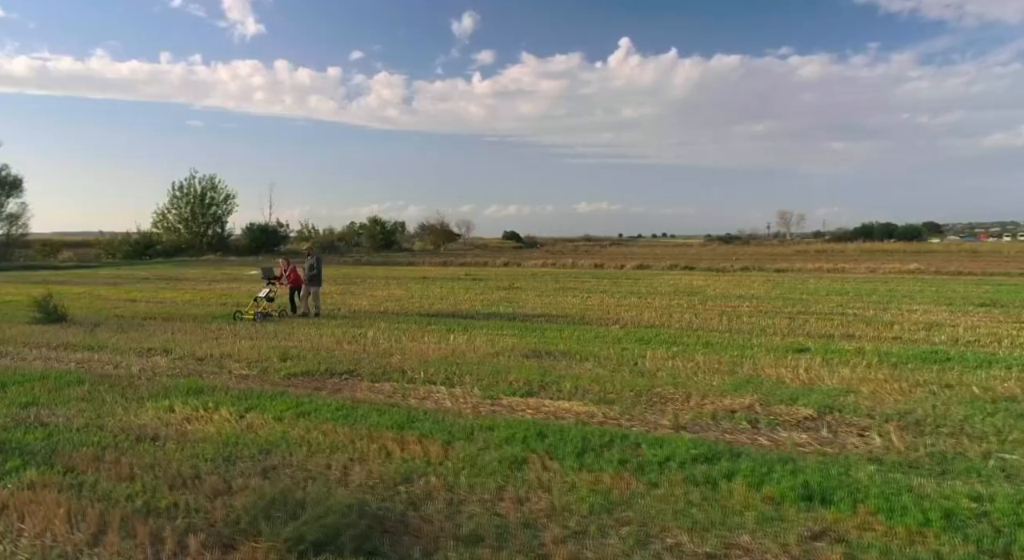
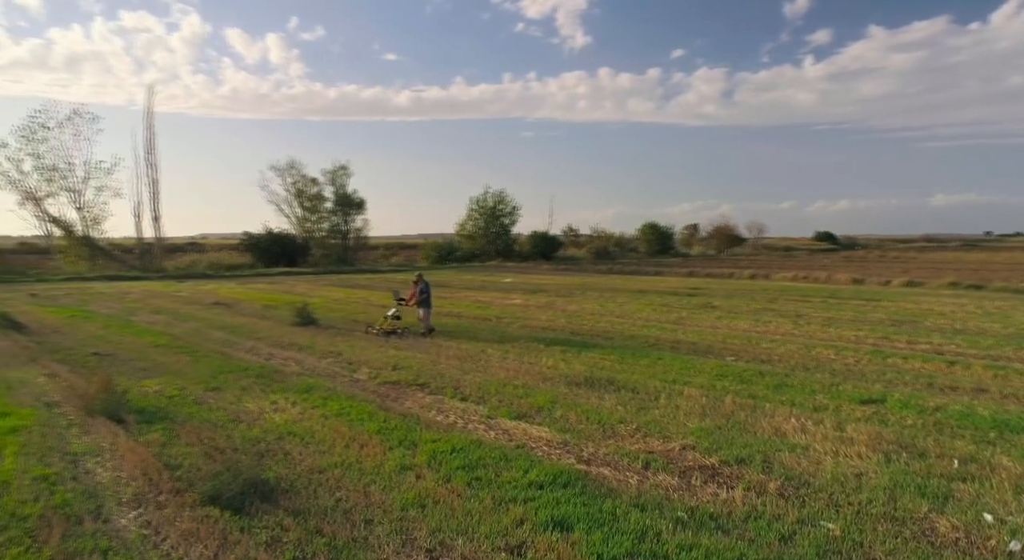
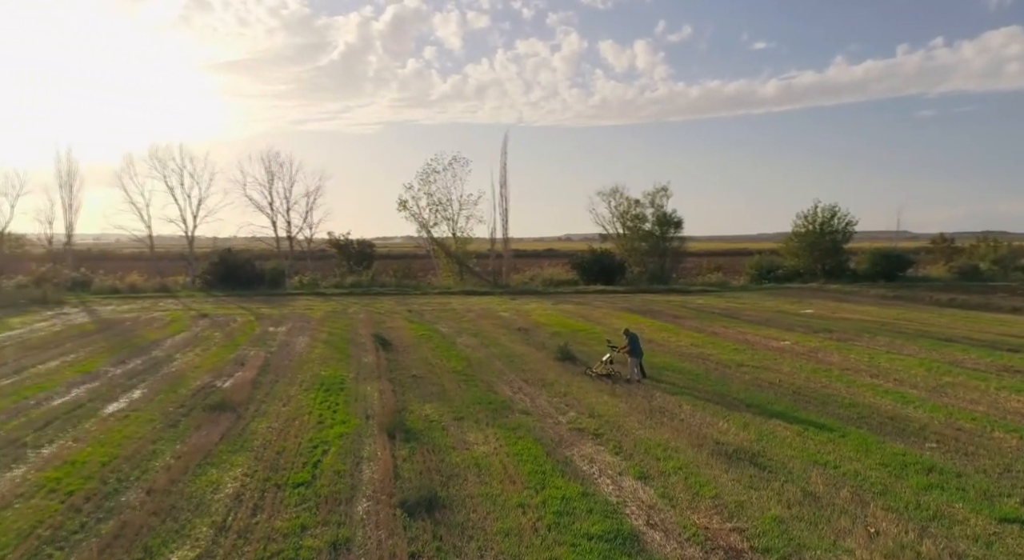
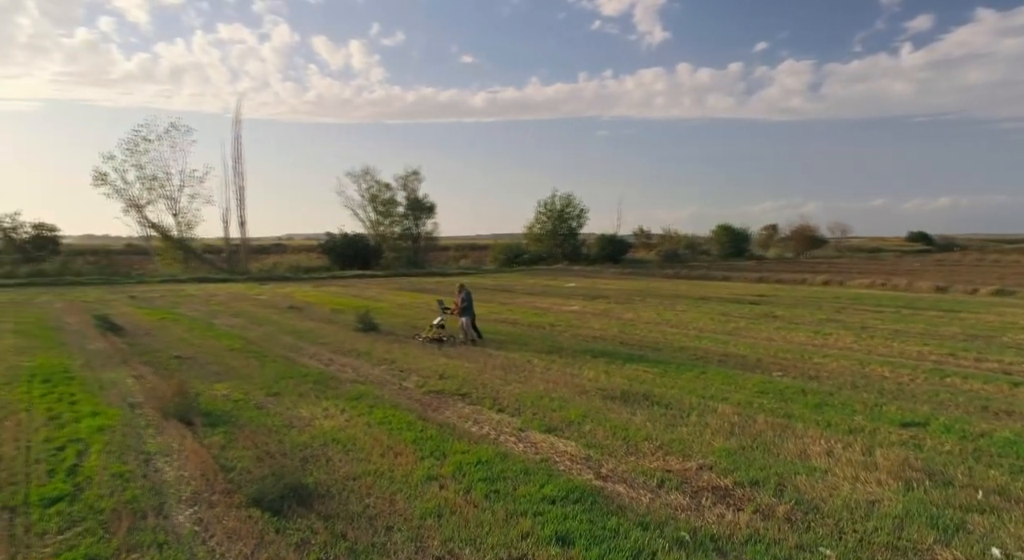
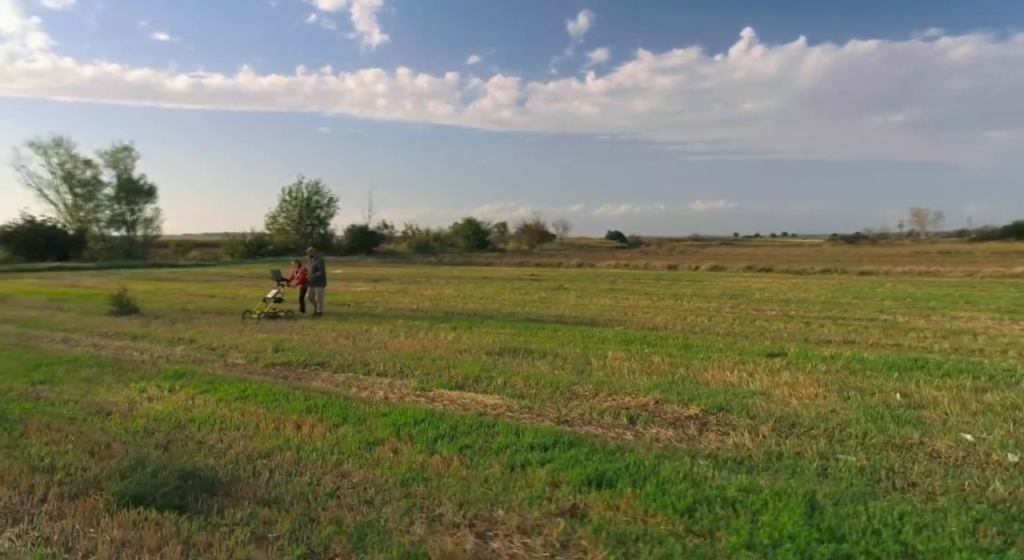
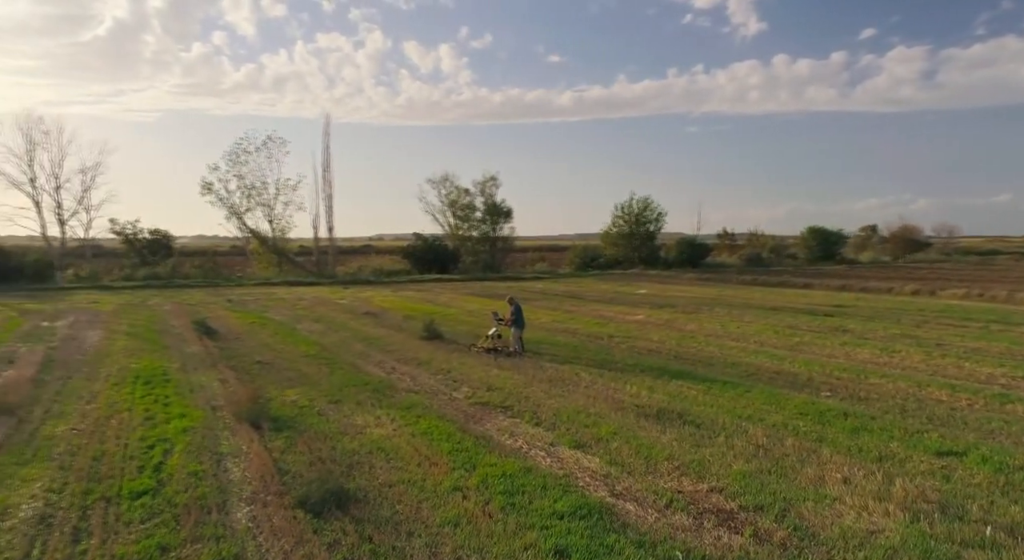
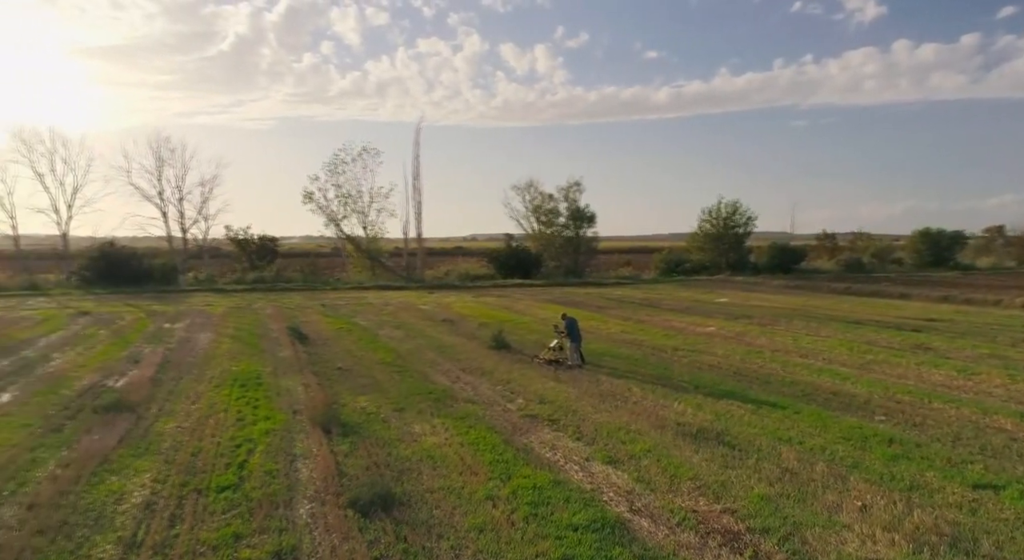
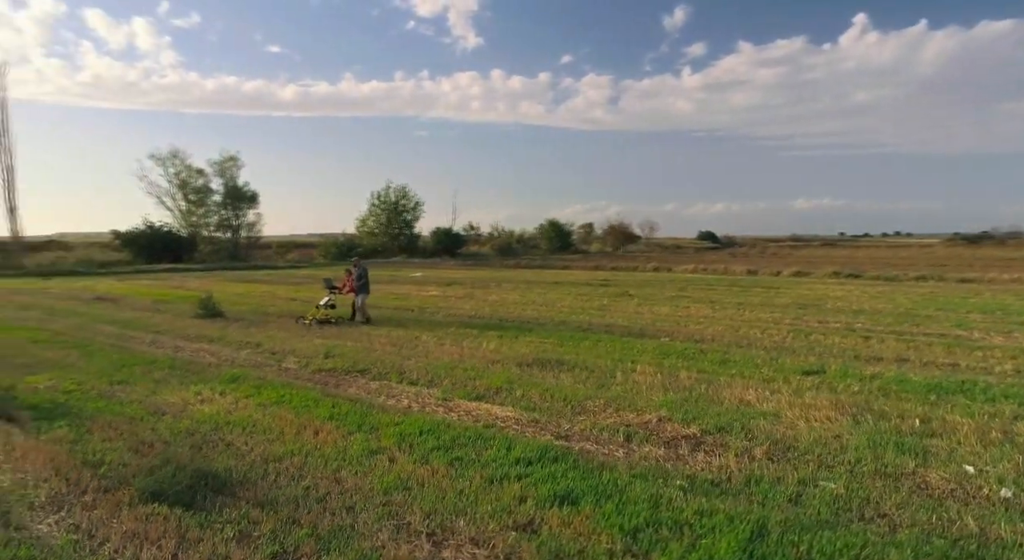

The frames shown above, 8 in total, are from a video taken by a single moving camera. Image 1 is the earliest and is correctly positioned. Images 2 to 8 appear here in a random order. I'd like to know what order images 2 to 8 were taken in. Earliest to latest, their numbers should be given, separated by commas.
5, 8, 2, 4, 6, 7, 3
